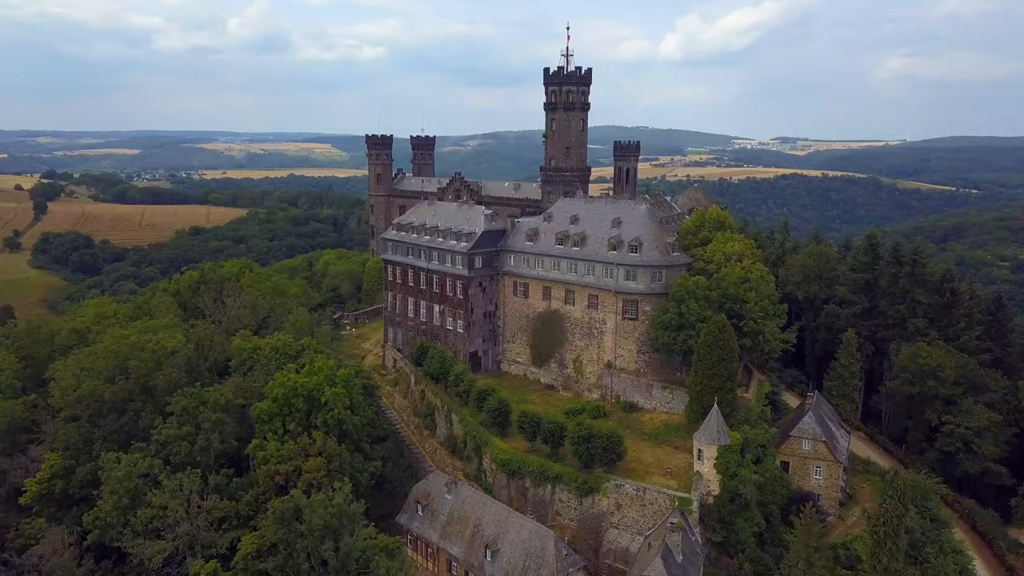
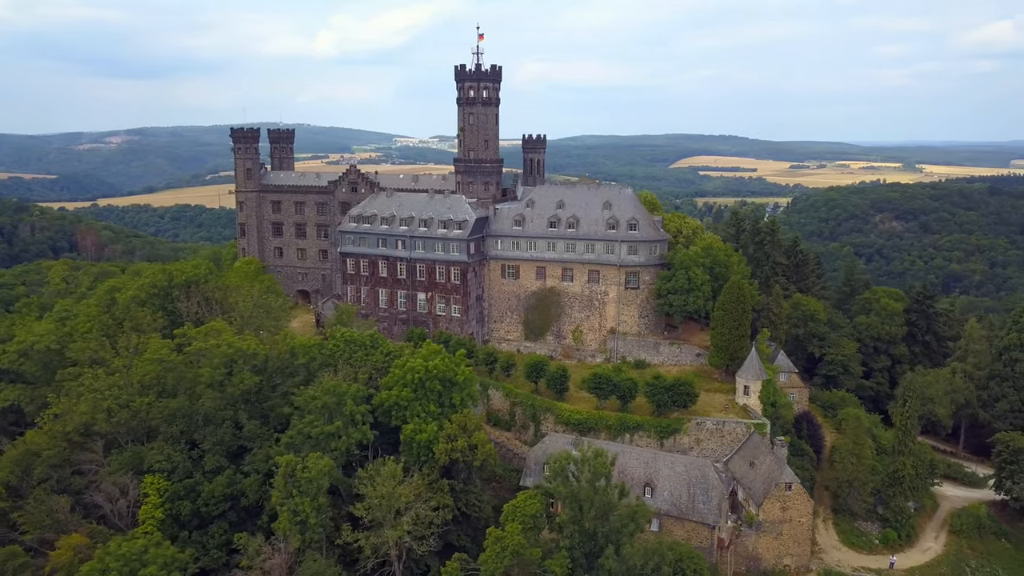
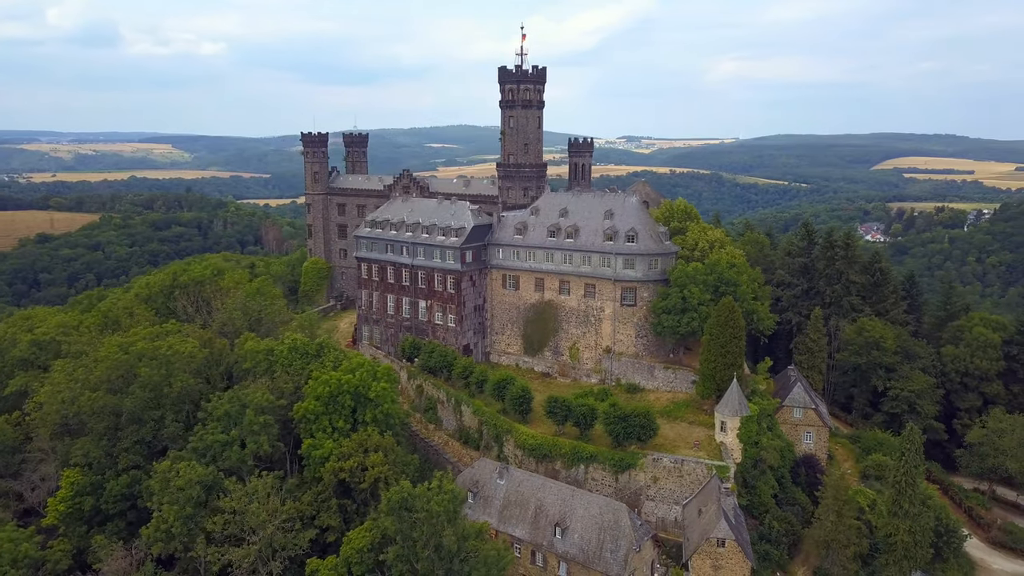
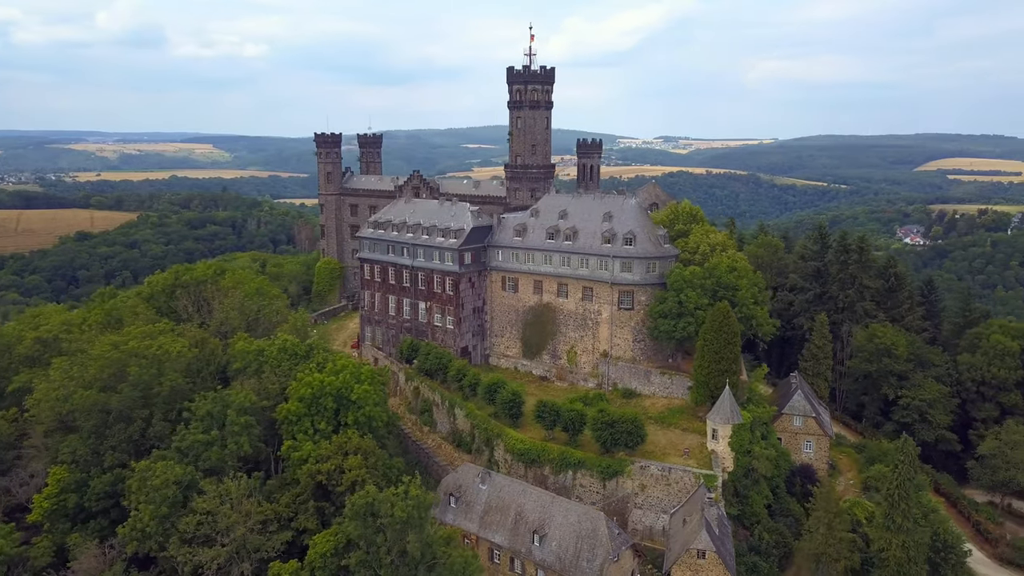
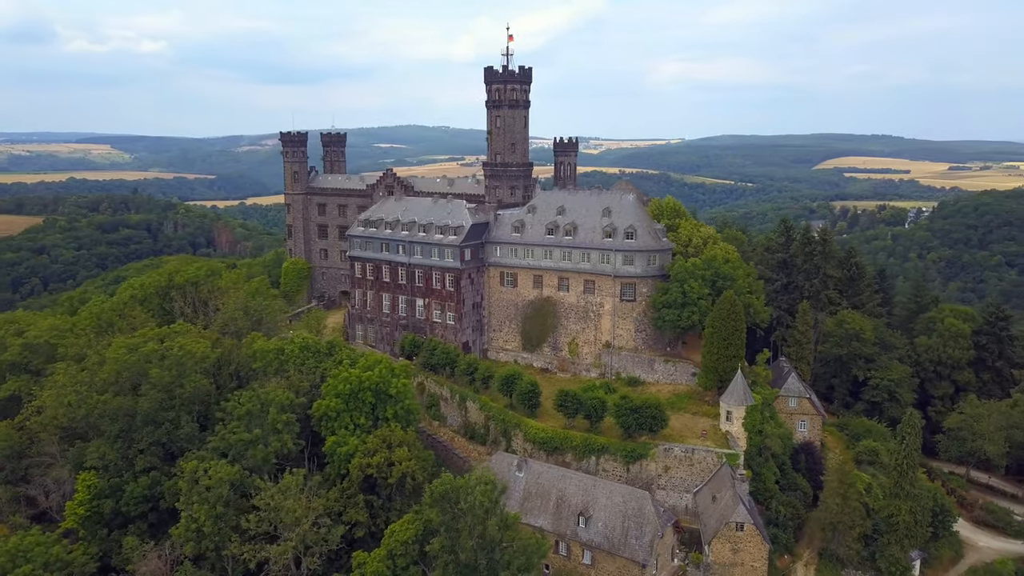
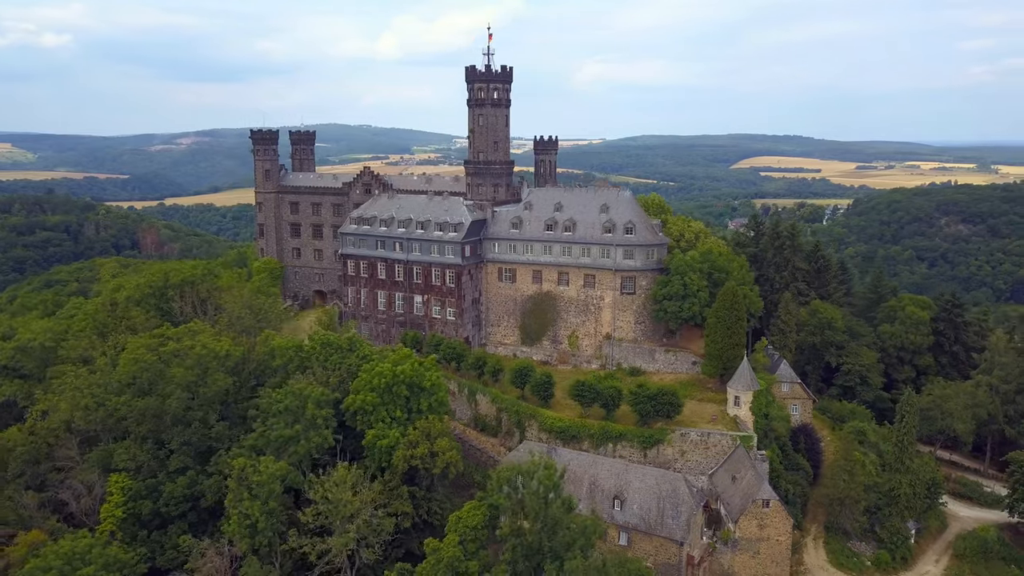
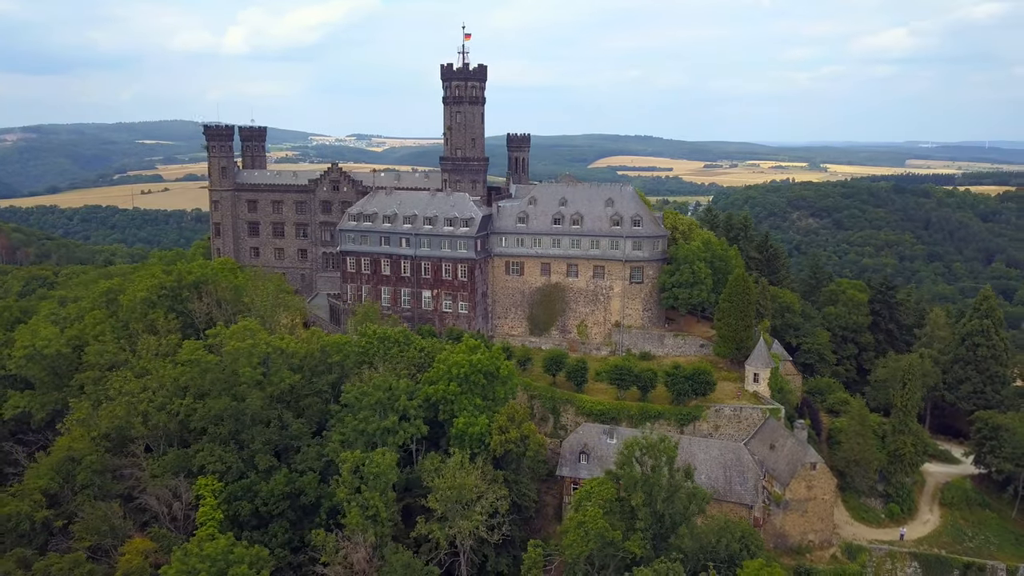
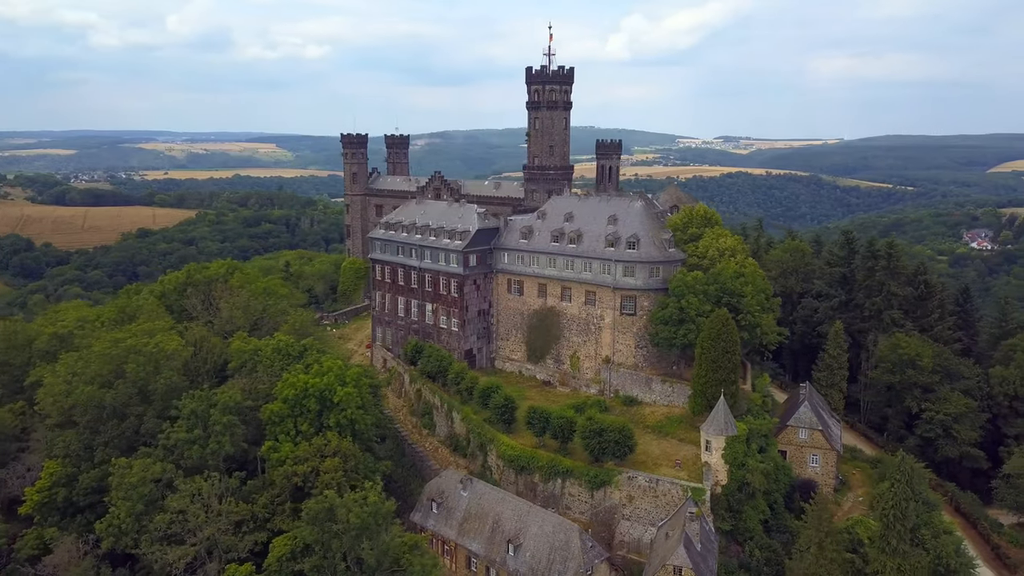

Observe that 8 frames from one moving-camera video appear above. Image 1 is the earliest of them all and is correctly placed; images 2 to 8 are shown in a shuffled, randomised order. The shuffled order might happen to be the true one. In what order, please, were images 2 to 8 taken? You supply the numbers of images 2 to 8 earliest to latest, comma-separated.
8, 4, 3, 5, 6, 2, 7
